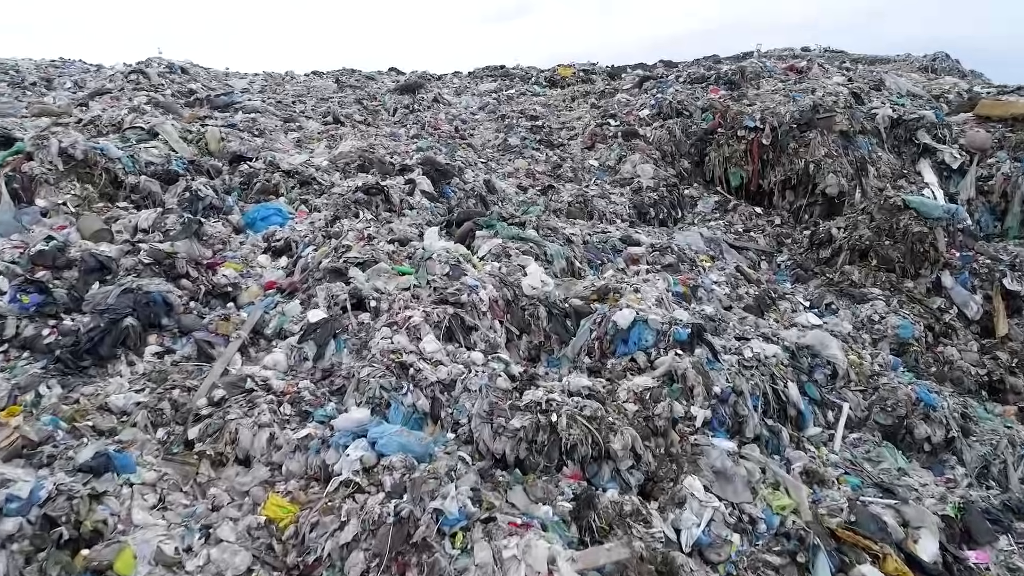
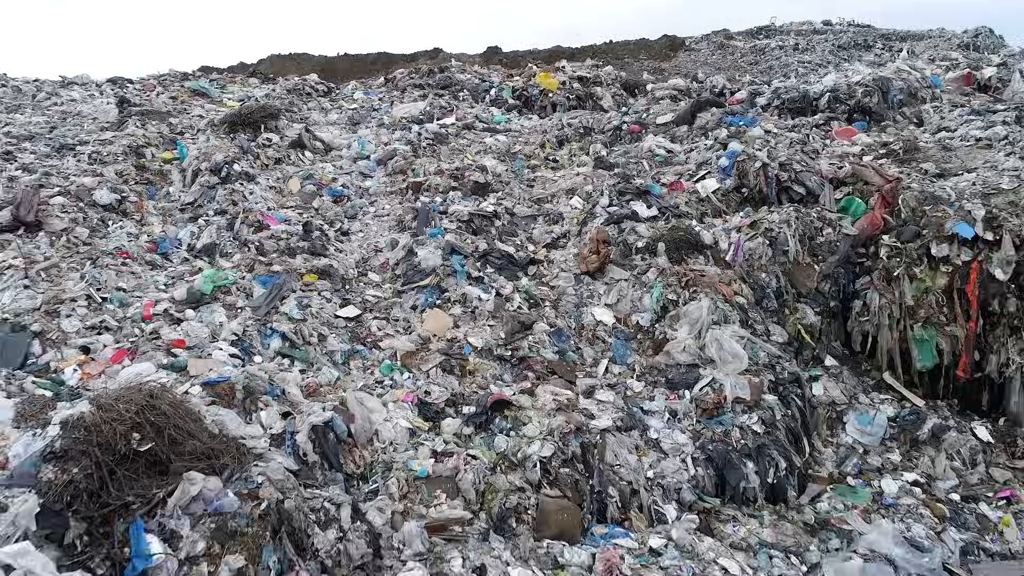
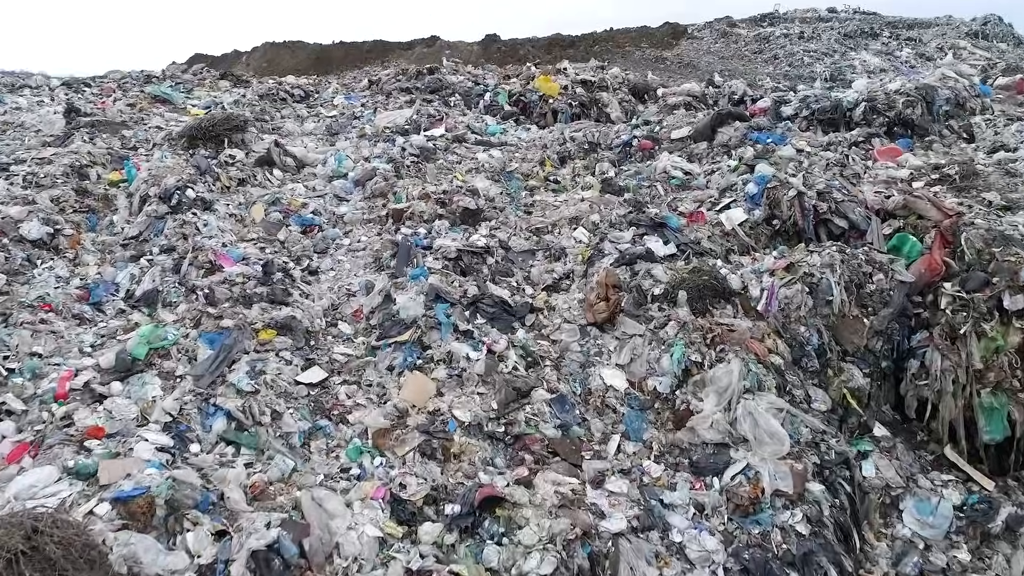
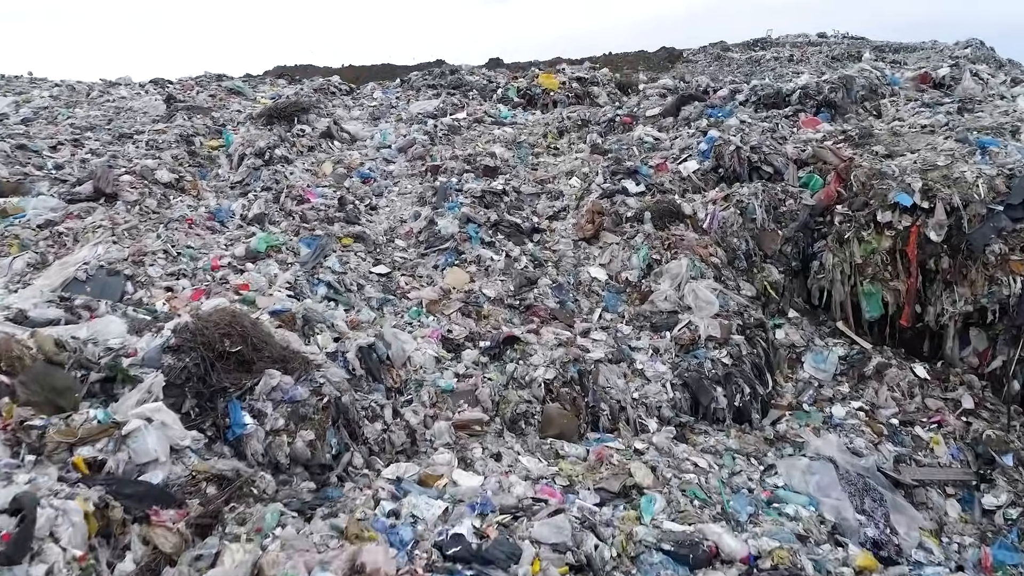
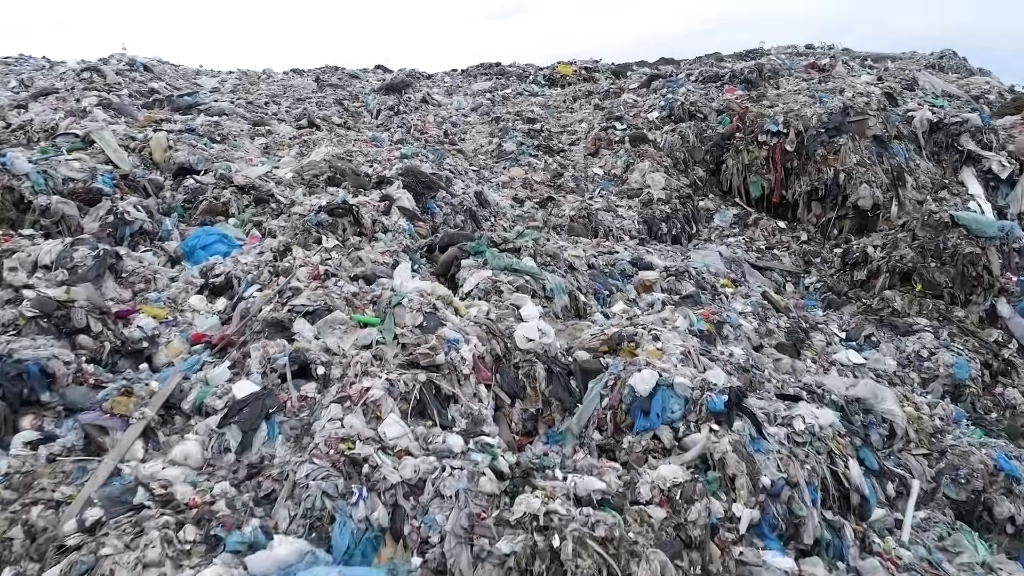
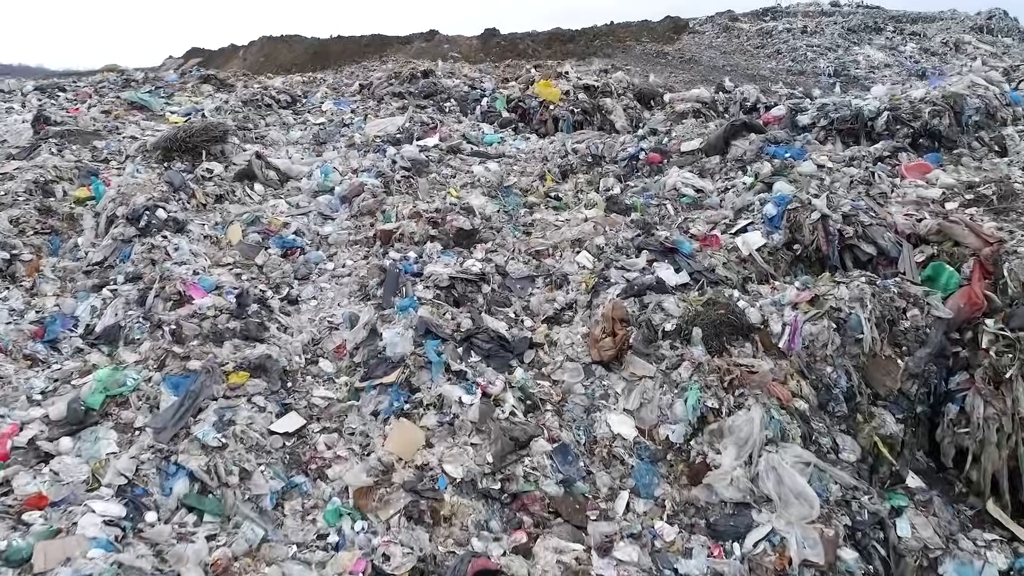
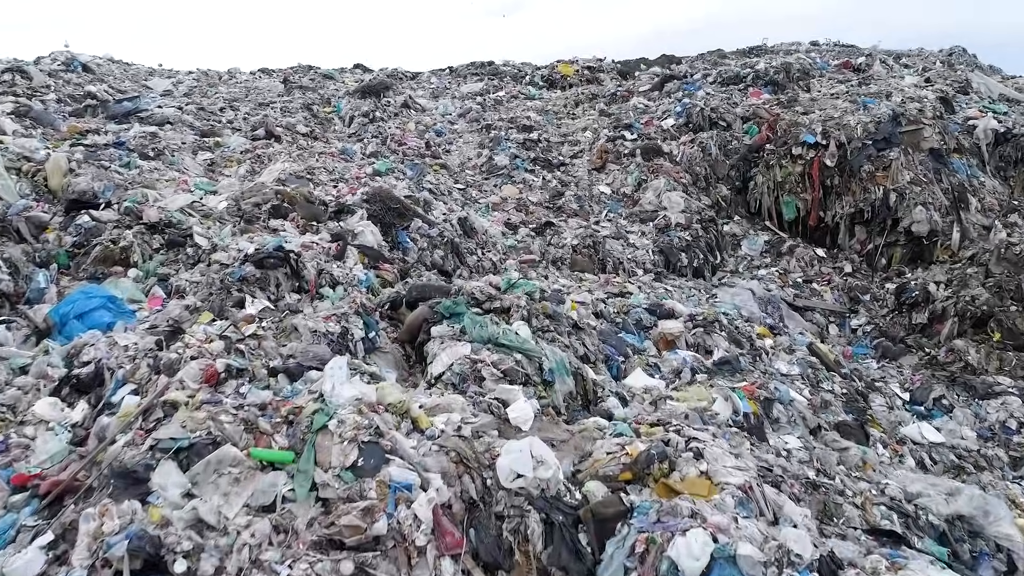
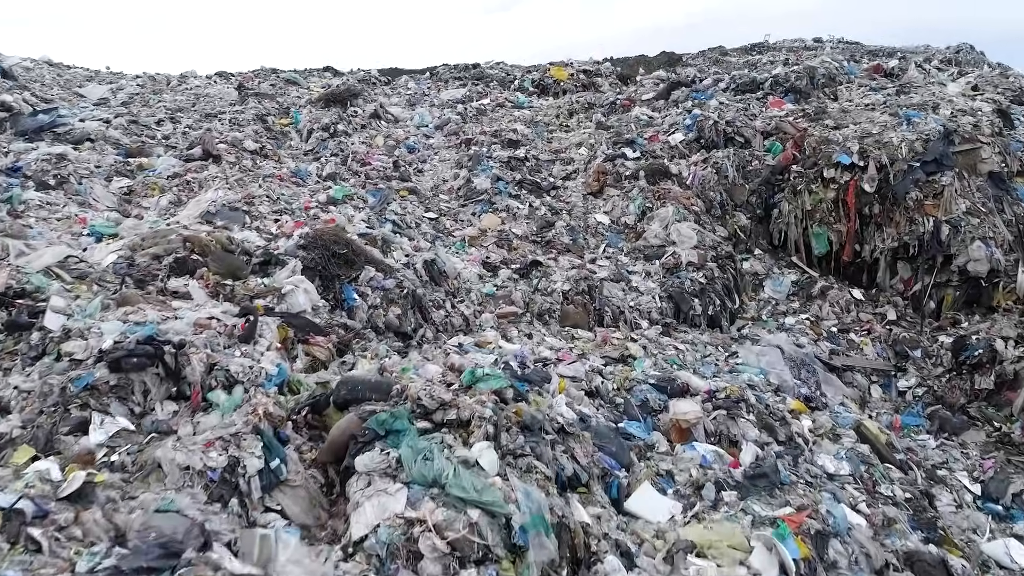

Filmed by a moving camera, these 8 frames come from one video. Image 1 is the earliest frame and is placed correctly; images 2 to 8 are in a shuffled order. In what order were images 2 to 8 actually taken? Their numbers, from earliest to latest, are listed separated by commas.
5, 7, 8, 4, 2, 3, 6
